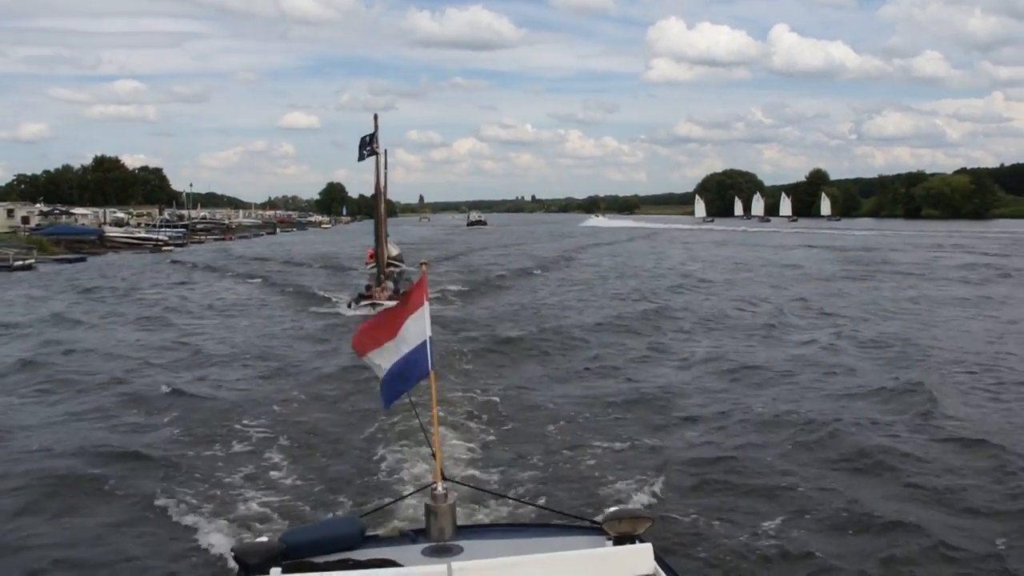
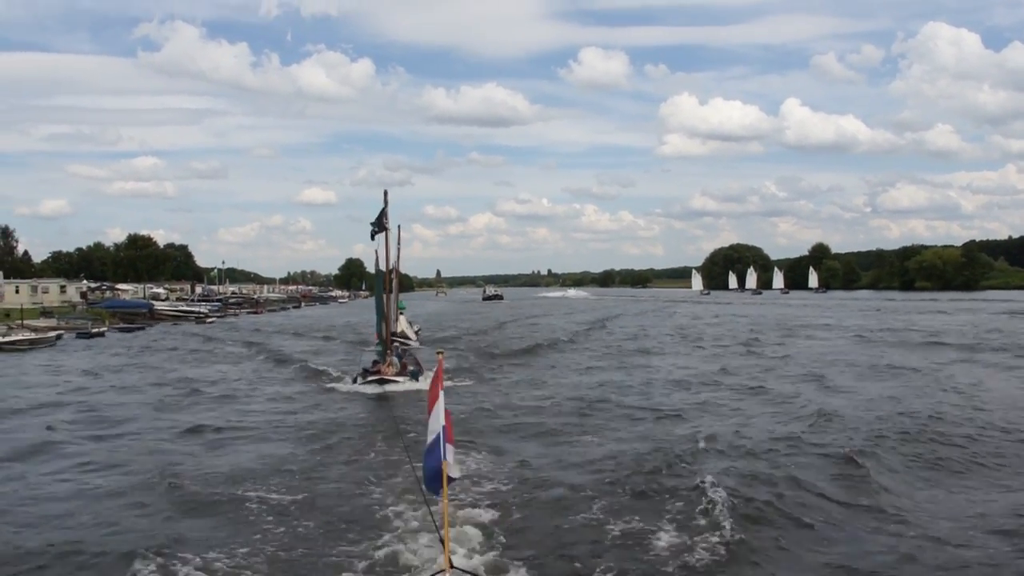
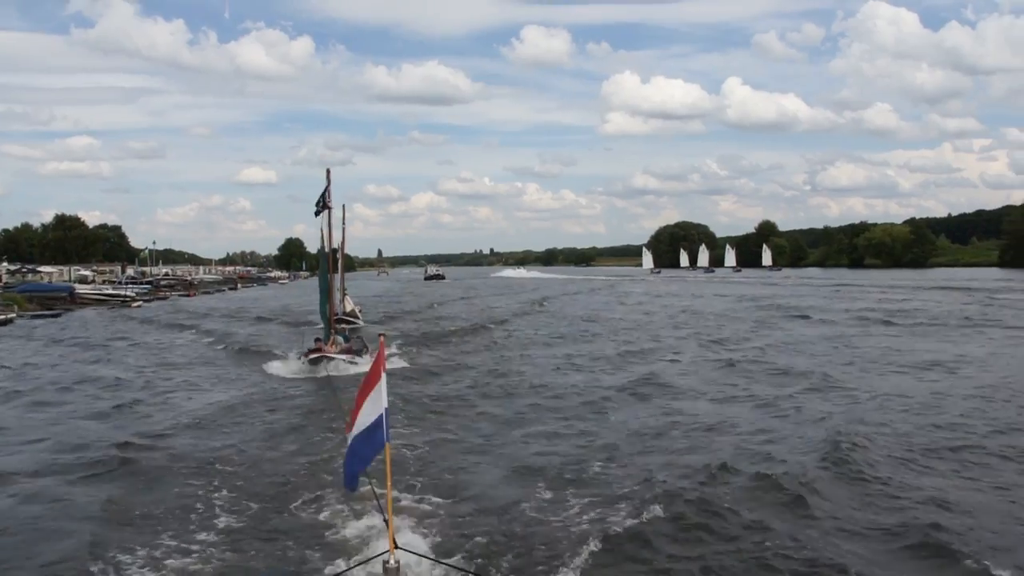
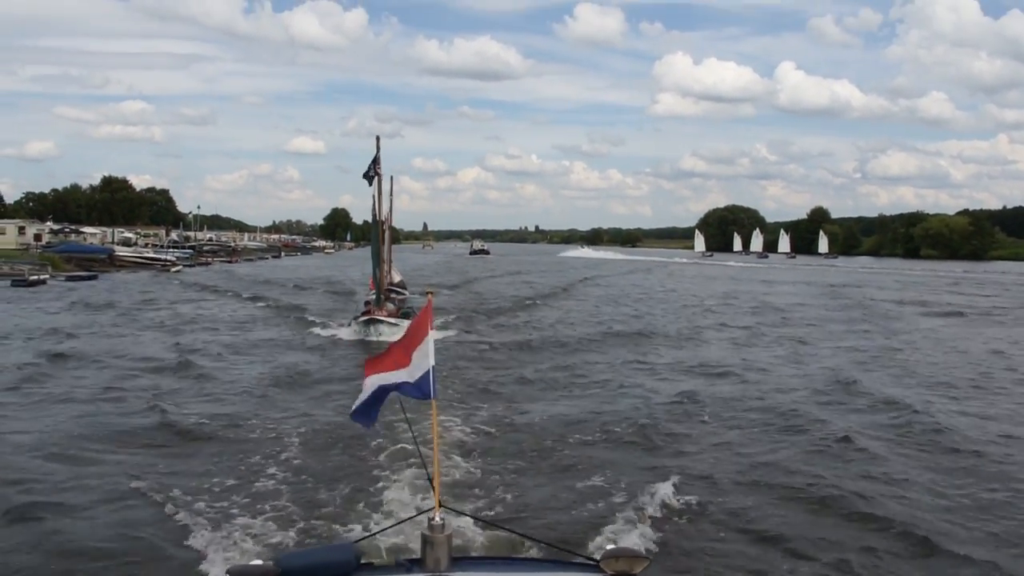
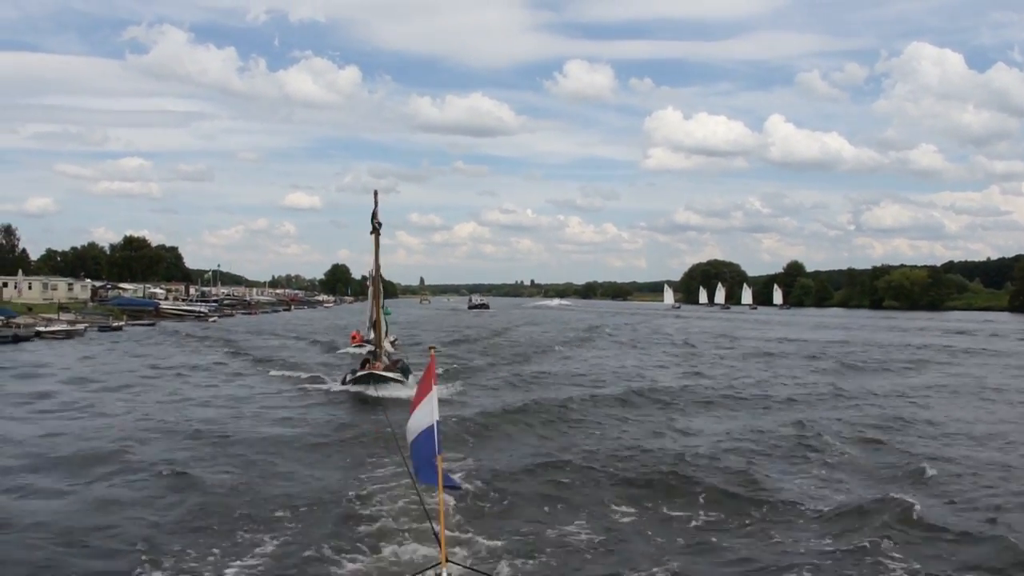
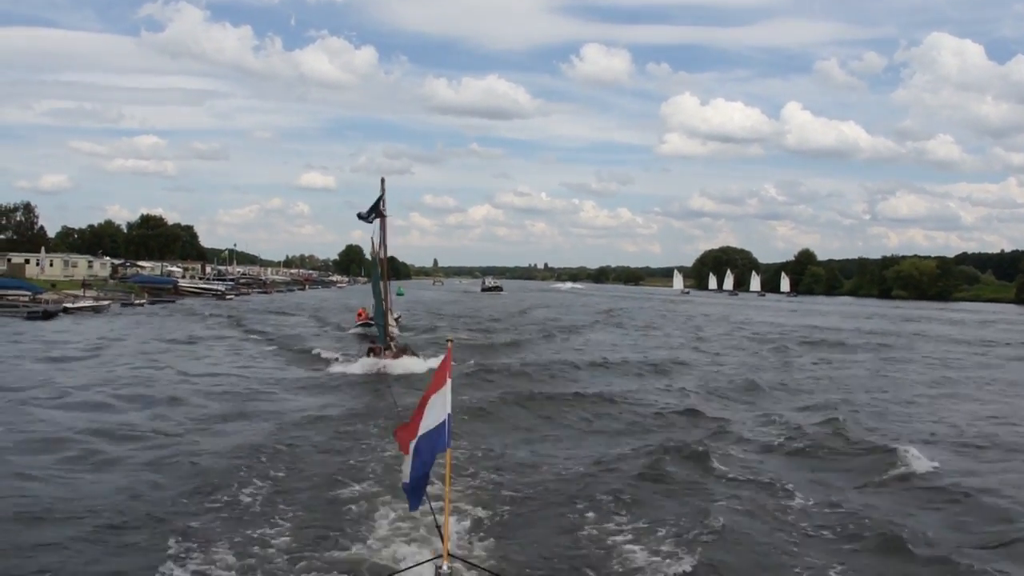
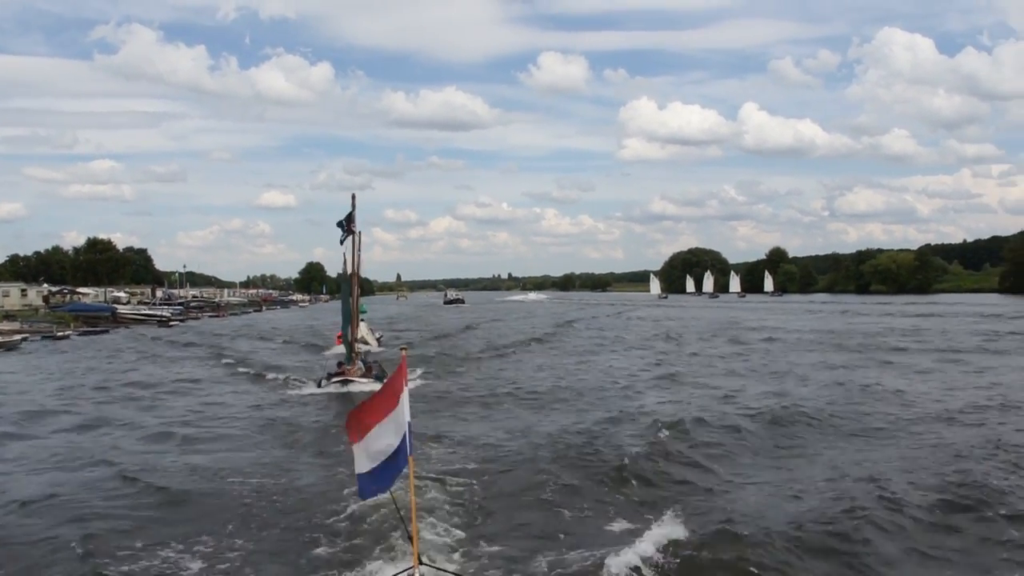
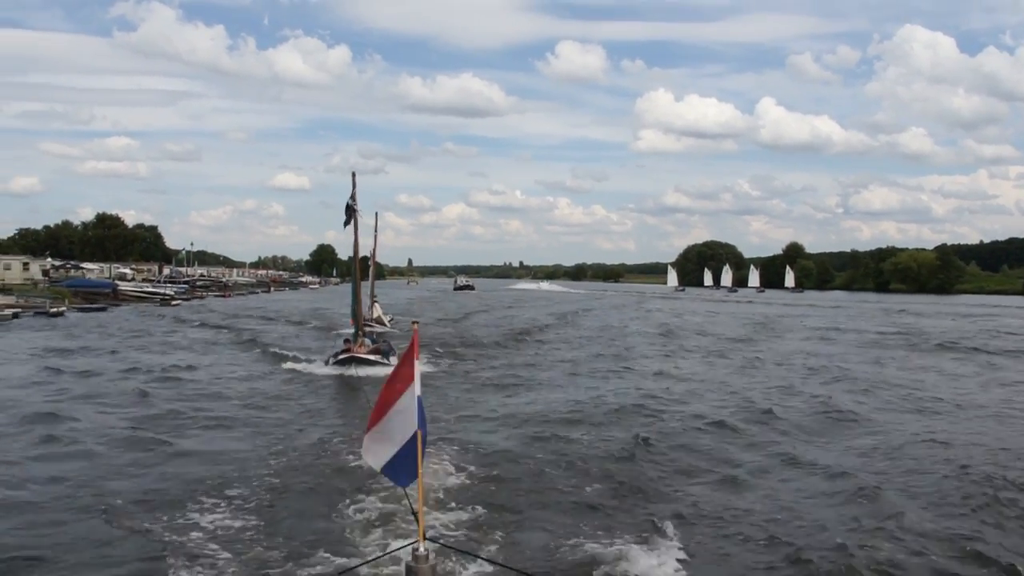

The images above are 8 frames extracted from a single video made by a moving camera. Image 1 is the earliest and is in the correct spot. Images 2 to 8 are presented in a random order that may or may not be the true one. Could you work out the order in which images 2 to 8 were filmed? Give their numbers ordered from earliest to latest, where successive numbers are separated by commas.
4, 3, 8, 2, 7, 5, 6
